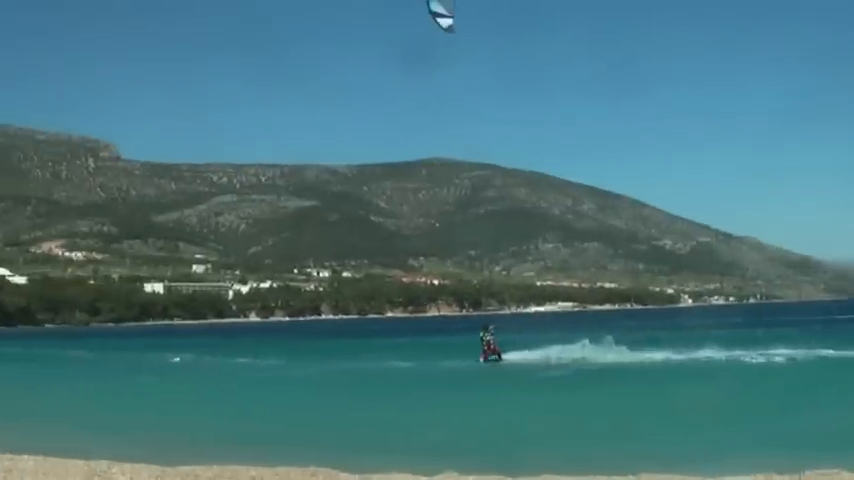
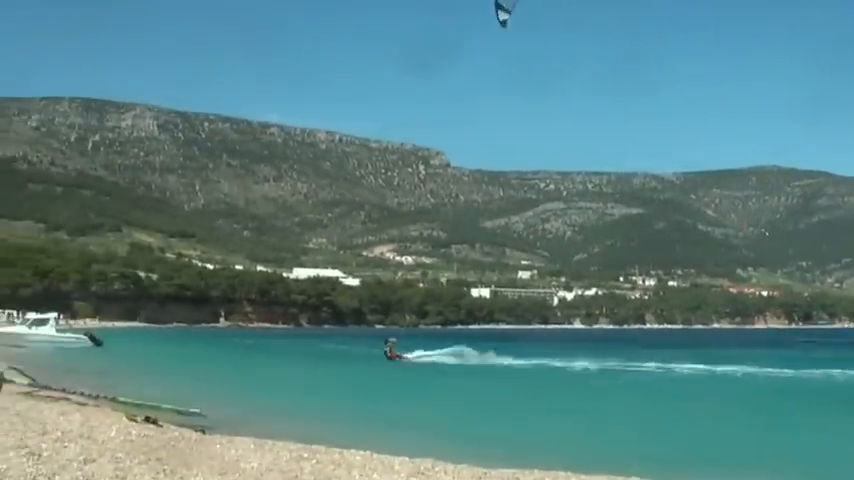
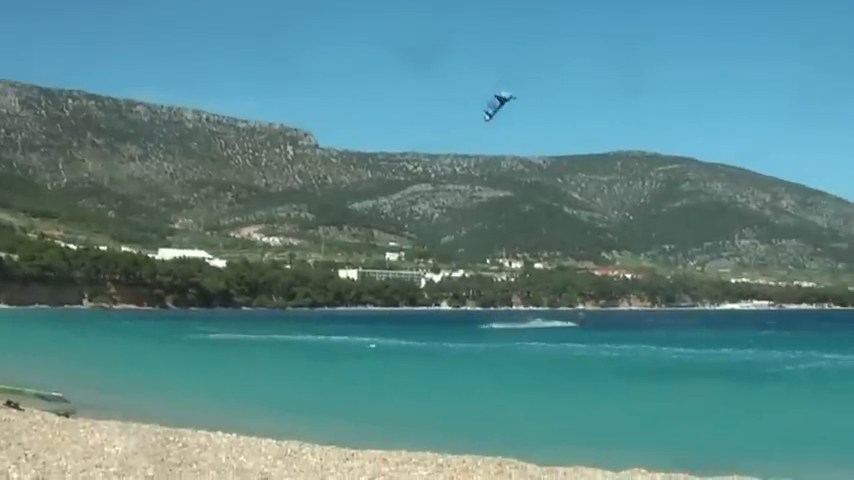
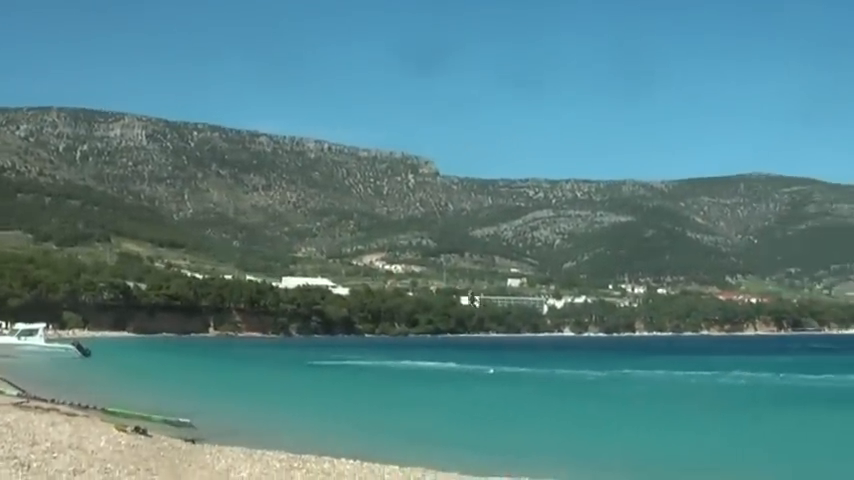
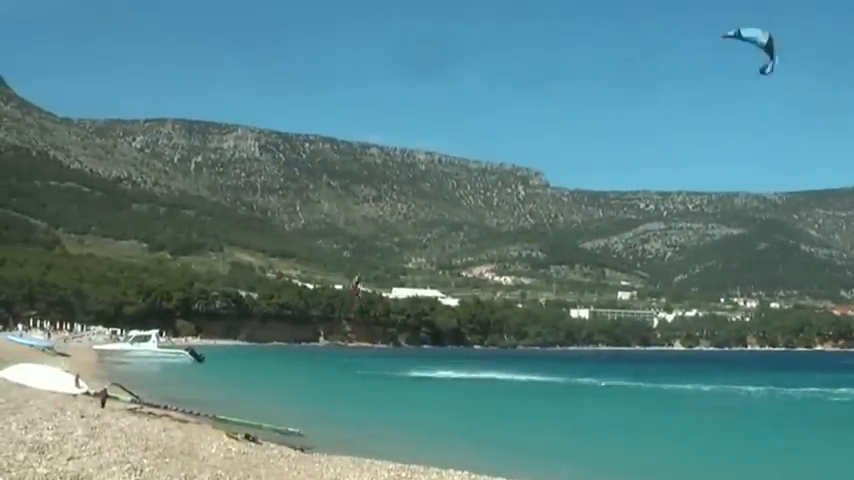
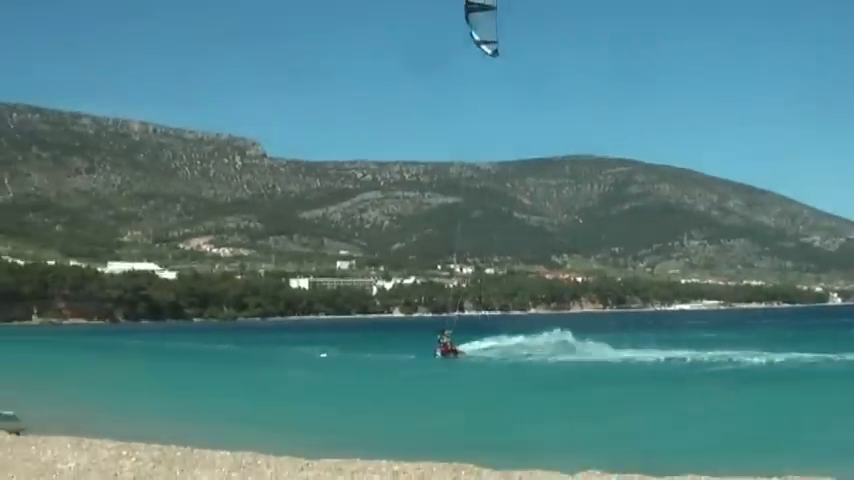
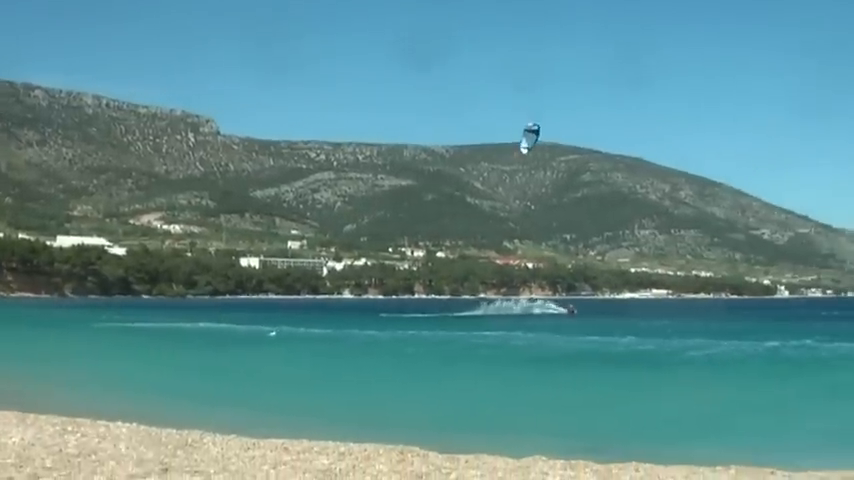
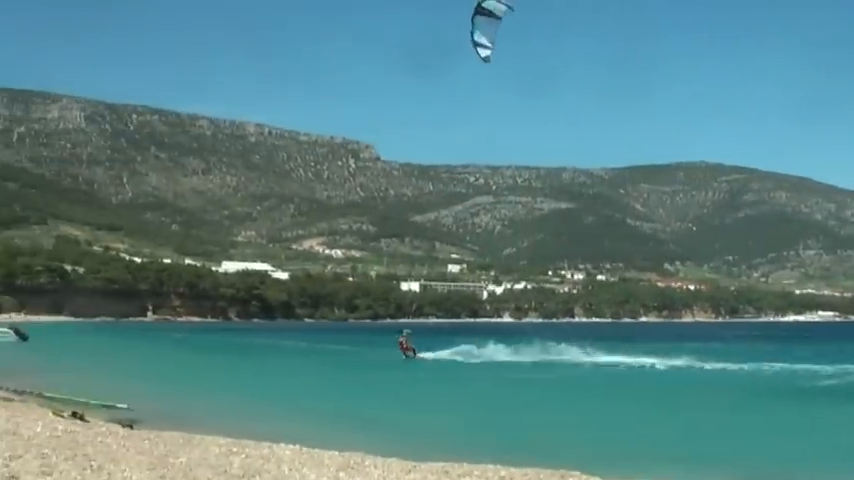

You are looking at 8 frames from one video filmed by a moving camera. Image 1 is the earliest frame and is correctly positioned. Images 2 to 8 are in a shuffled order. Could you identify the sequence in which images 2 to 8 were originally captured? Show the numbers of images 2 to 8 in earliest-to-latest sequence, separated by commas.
6, 8, 2, 5, 4, 3, 7
